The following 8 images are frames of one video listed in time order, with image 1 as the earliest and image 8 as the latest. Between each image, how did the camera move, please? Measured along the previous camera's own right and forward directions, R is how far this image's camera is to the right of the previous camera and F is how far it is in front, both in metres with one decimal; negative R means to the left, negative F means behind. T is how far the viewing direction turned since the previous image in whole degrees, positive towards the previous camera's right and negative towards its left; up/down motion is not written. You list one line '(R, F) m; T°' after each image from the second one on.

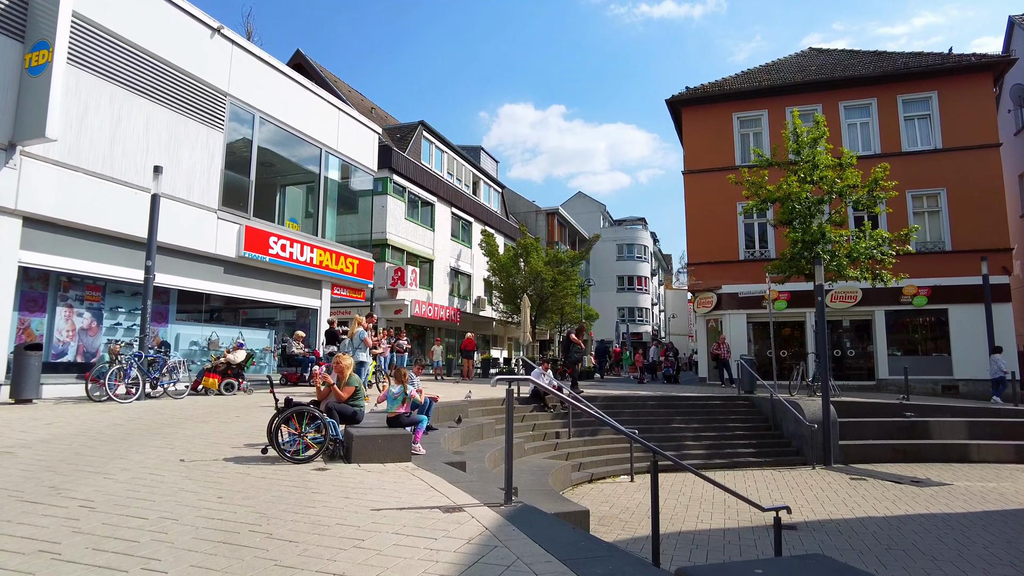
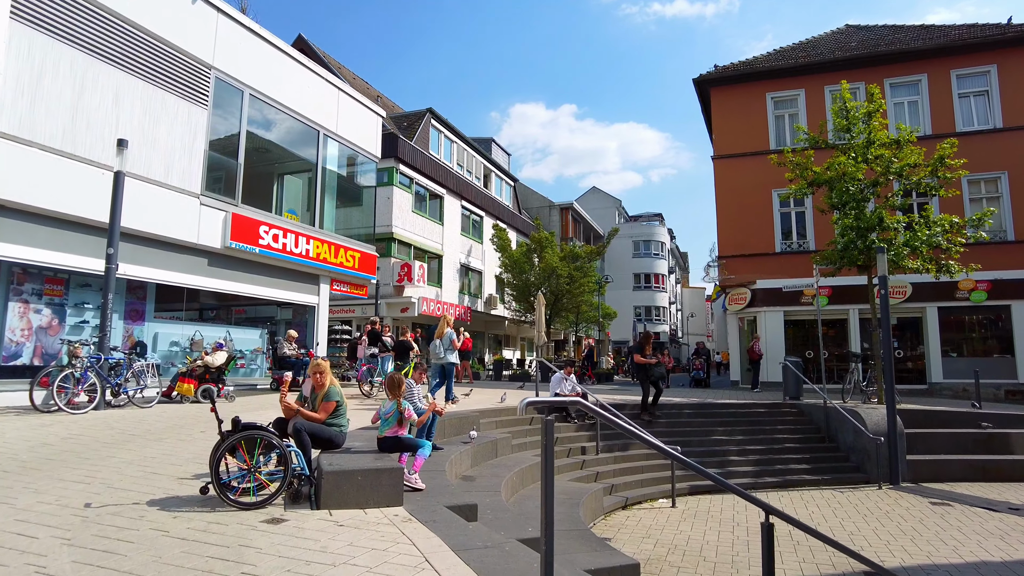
(-0.1, +1.7) m; -1°
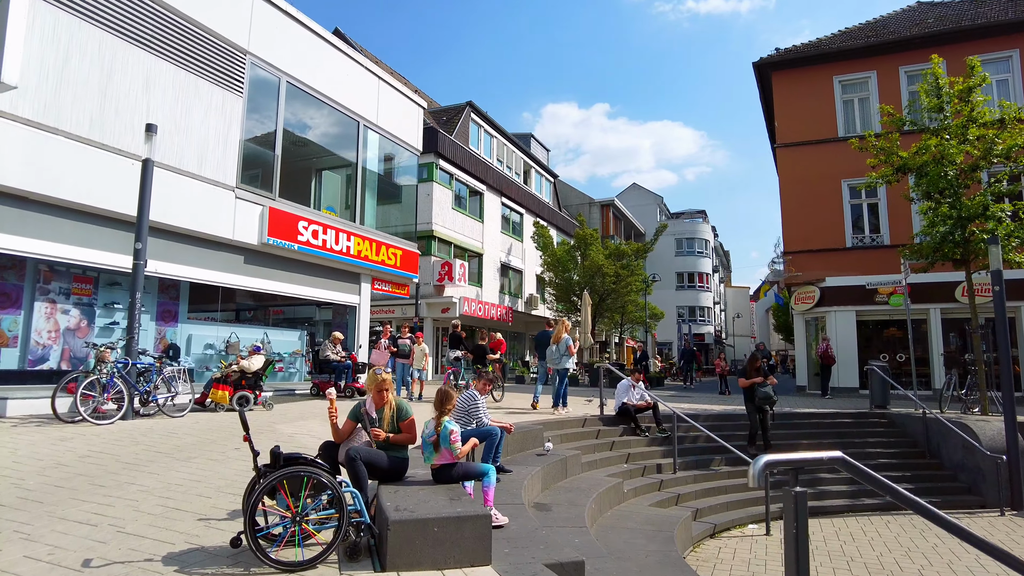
(-0.5, +1.1) m; -3°
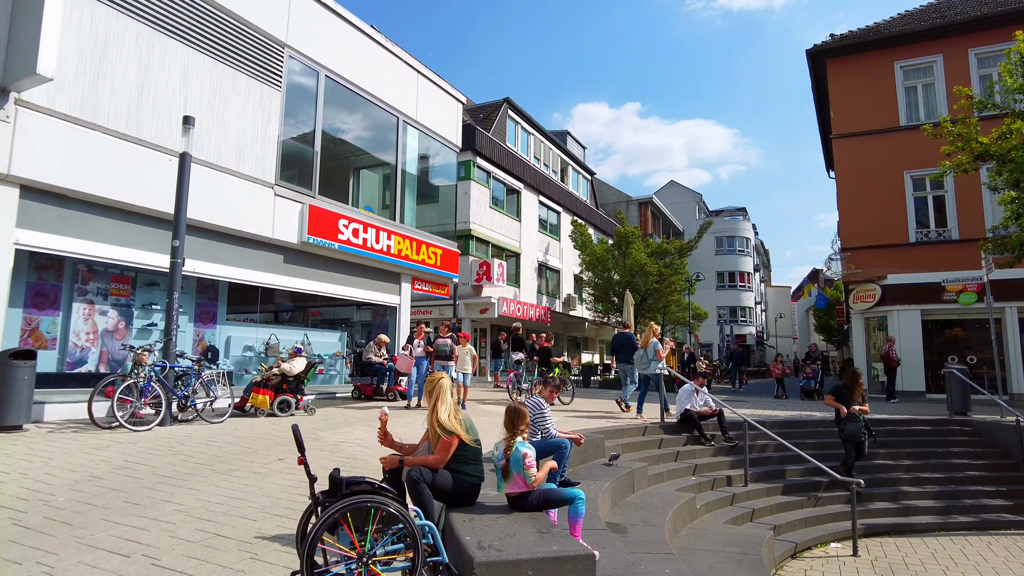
(-0.3, +0.6) m; -3°
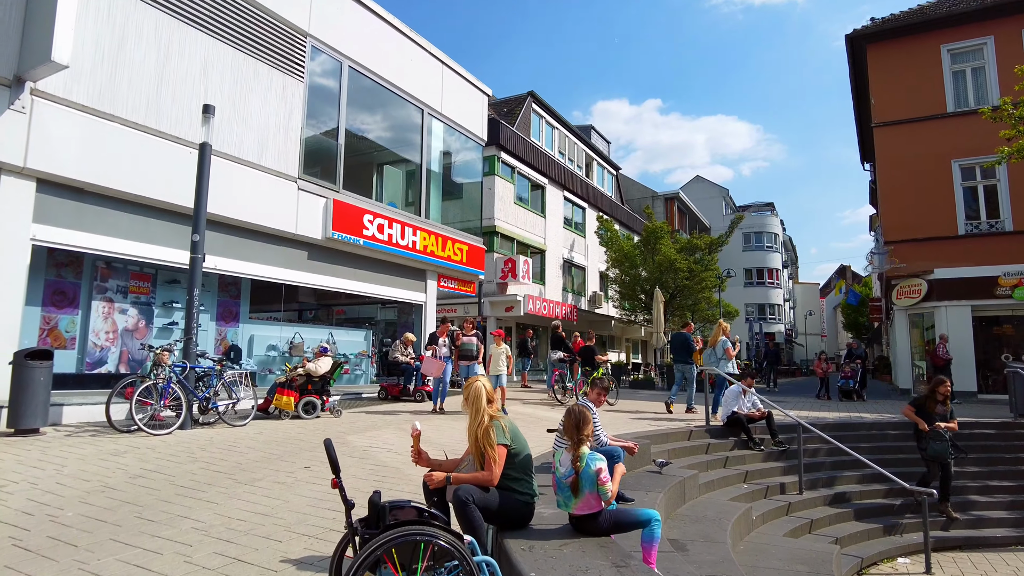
(-0.2, +0.5) m; -2°
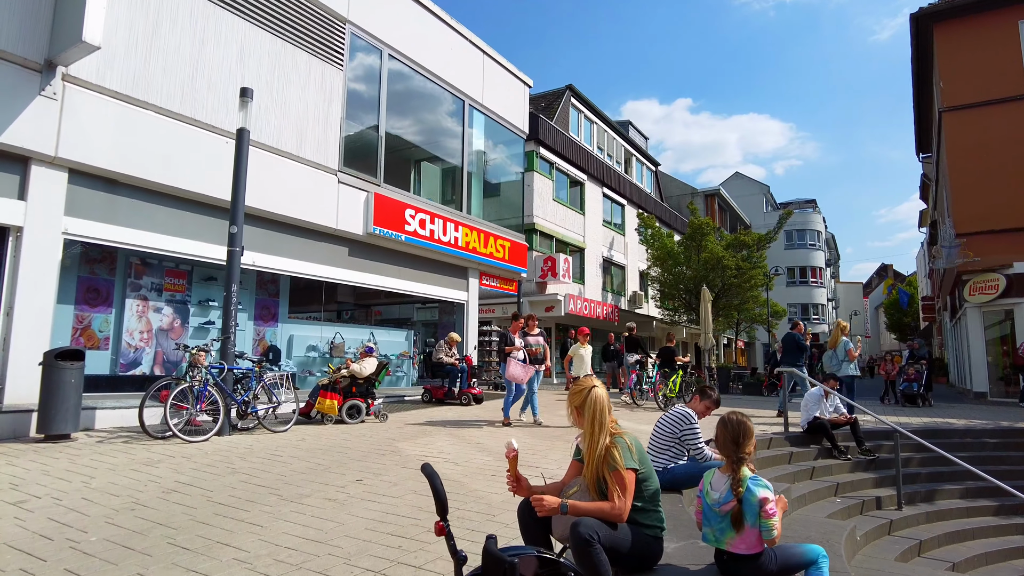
(-0.4, +0.7) m; -3°
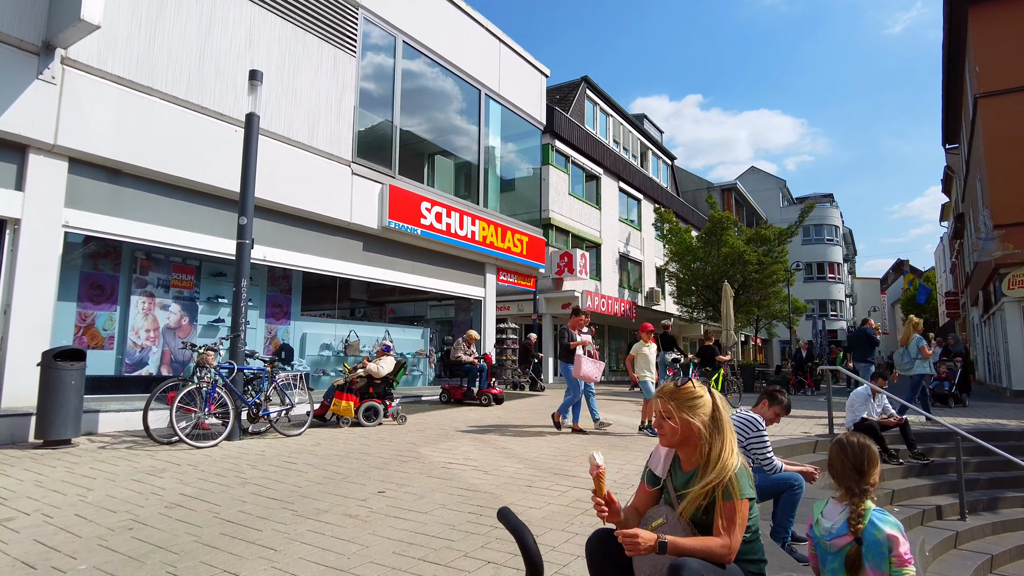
(-0.2, +0.5) m; -1°
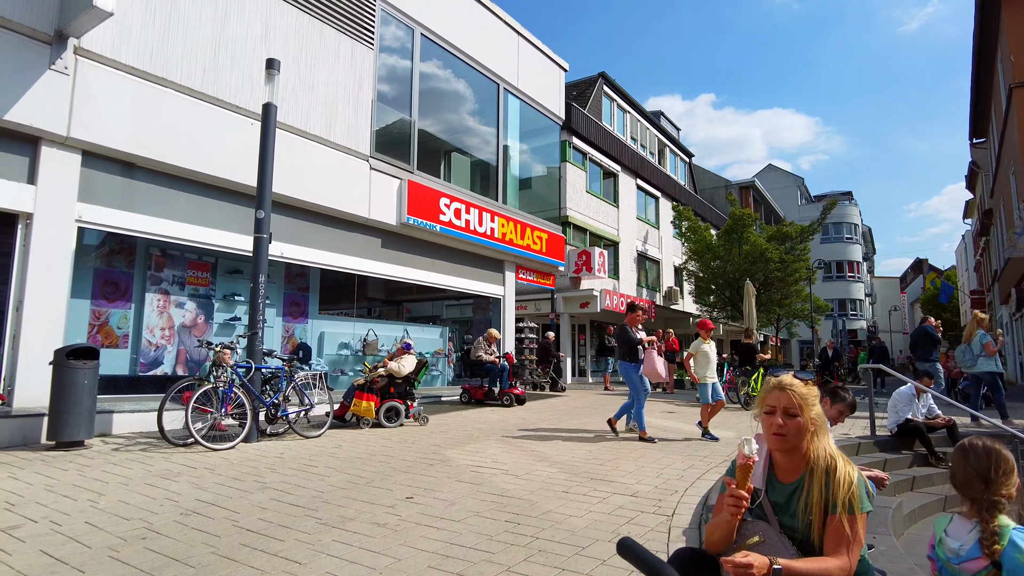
(-0.2, +0.3) m; -1°
